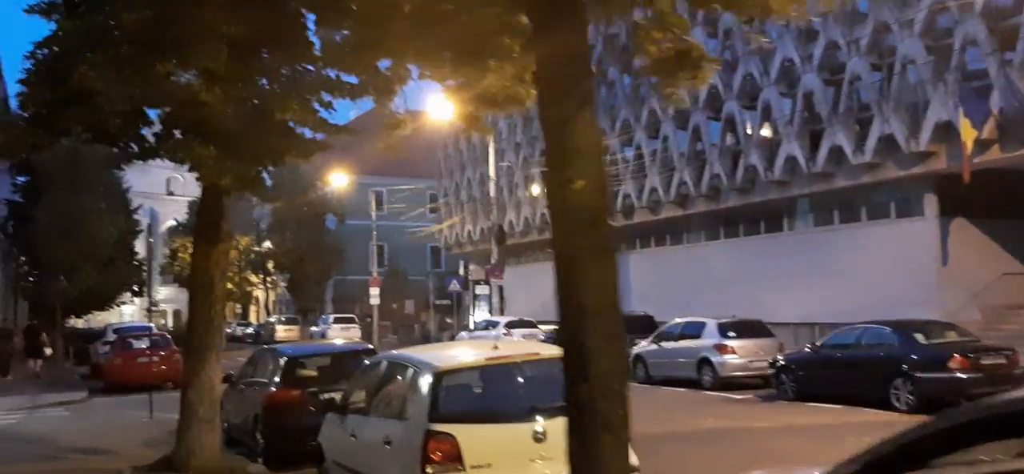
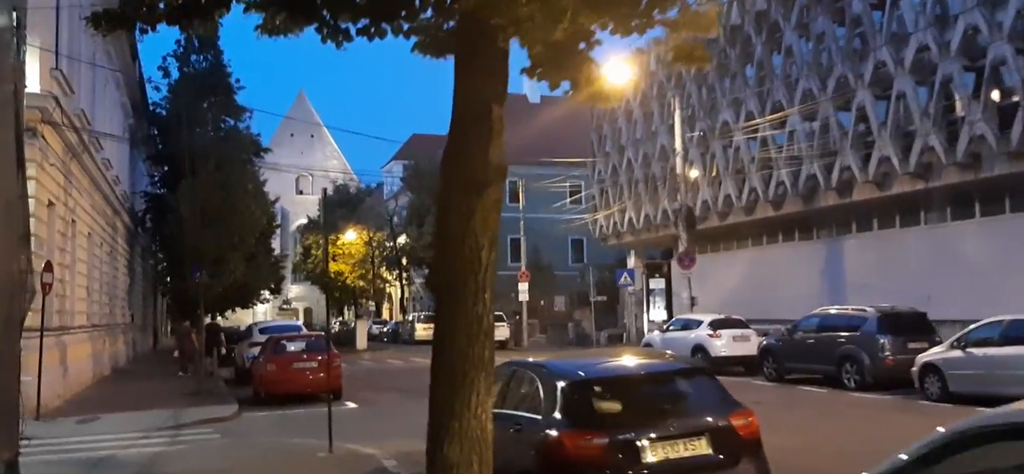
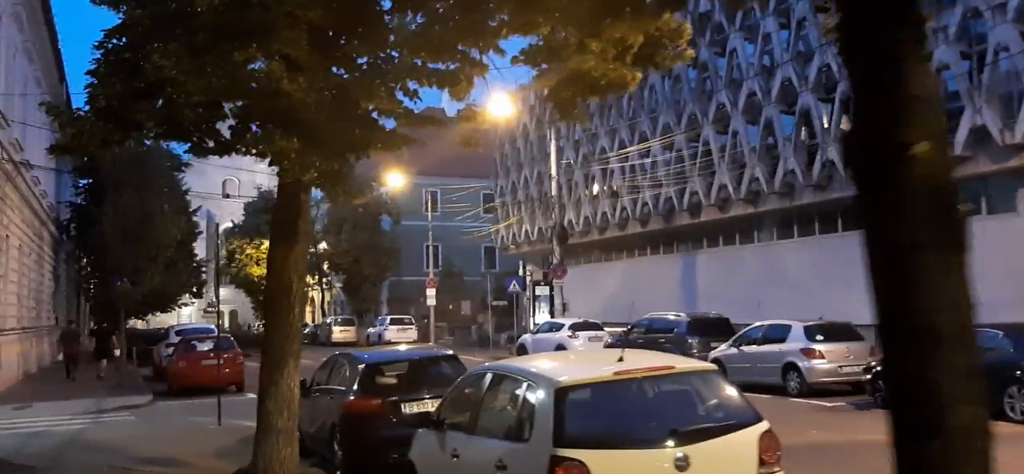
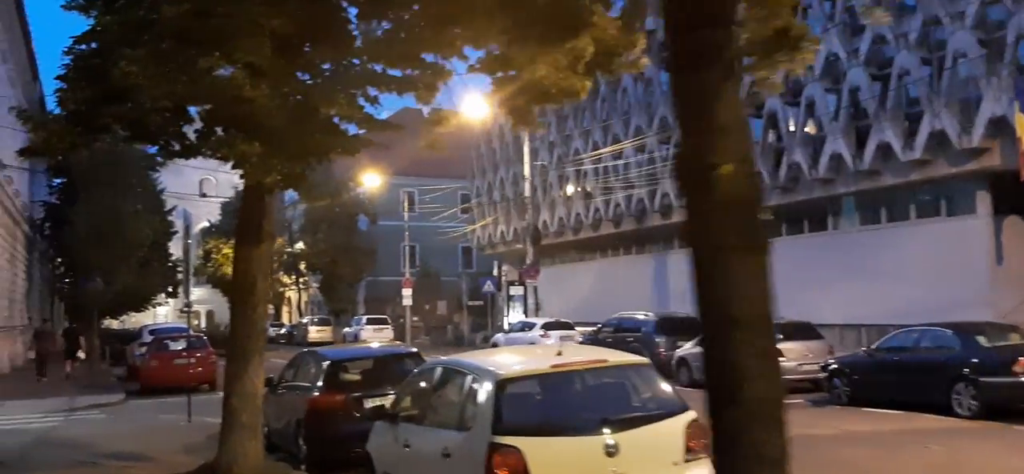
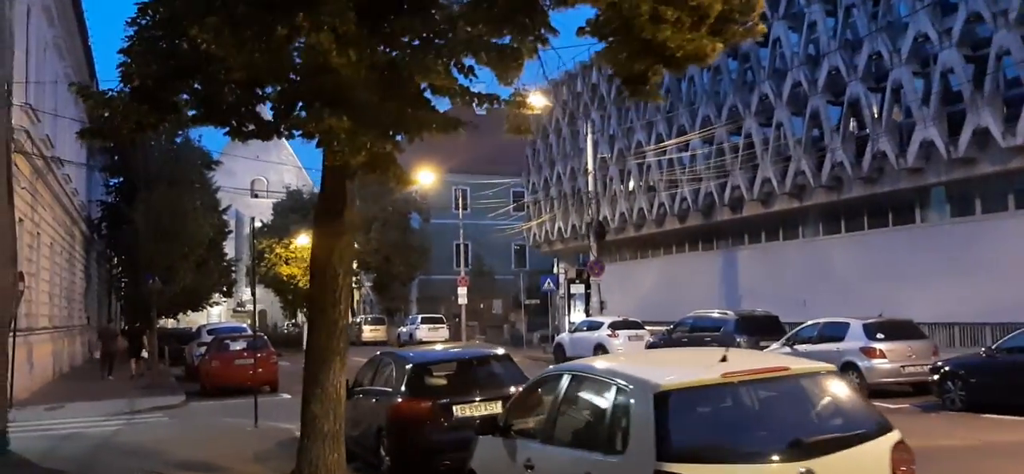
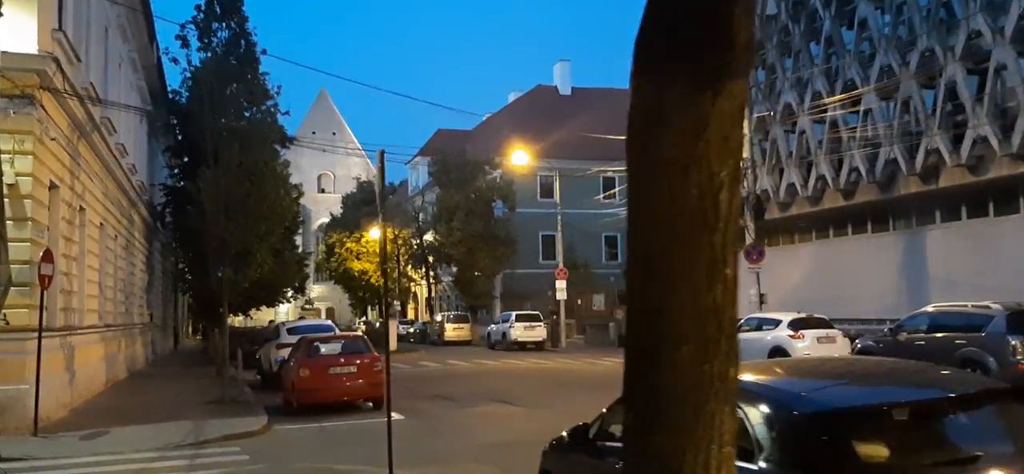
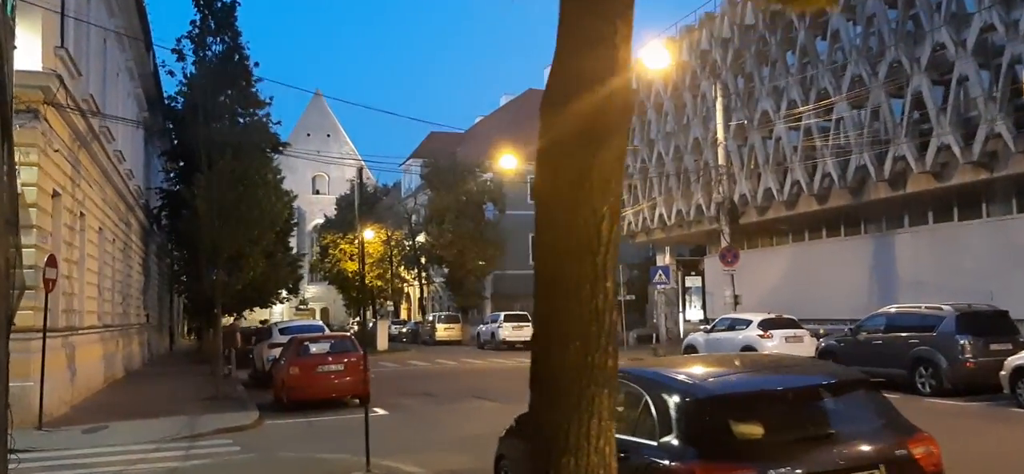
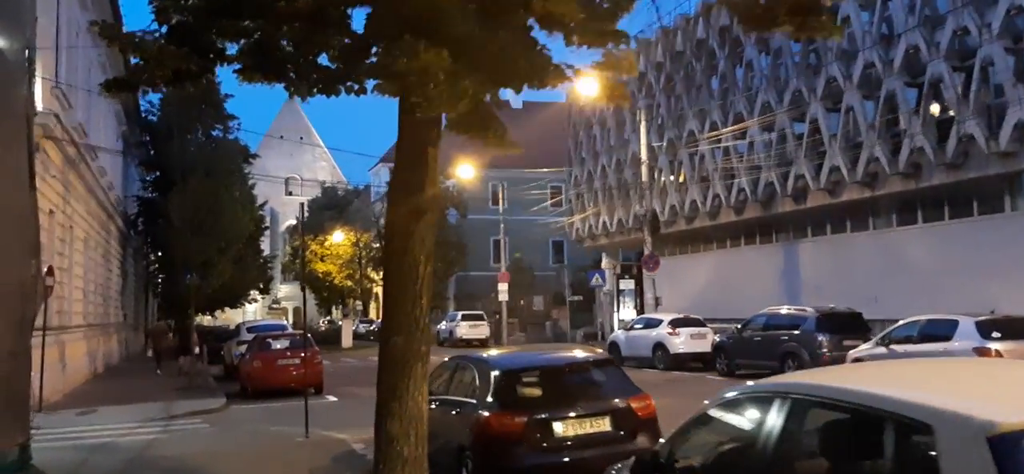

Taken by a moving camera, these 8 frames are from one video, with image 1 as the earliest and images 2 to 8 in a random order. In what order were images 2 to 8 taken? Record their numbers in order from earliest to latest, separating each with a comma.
4, 3, 5, 8, 2, 7, 6
